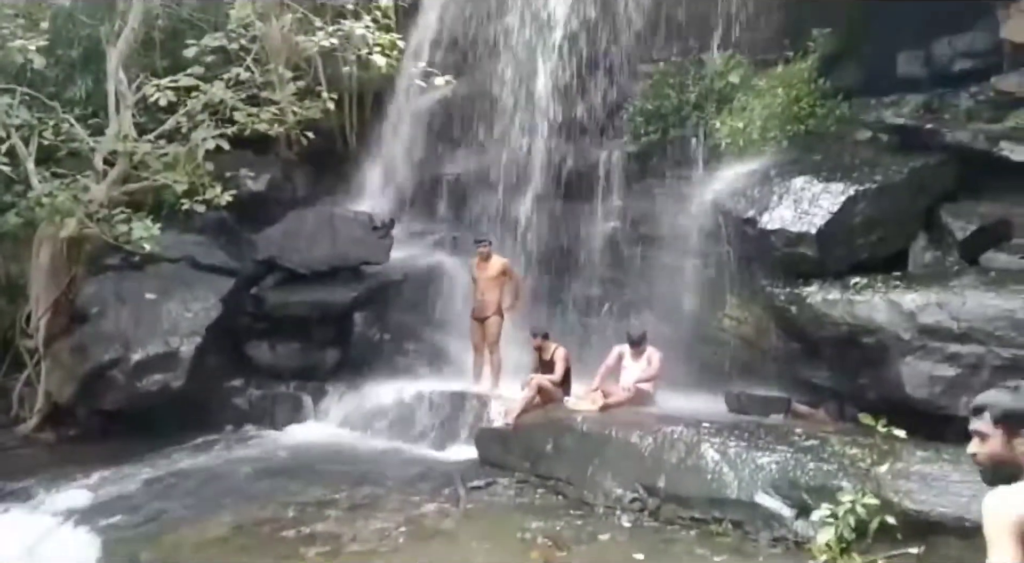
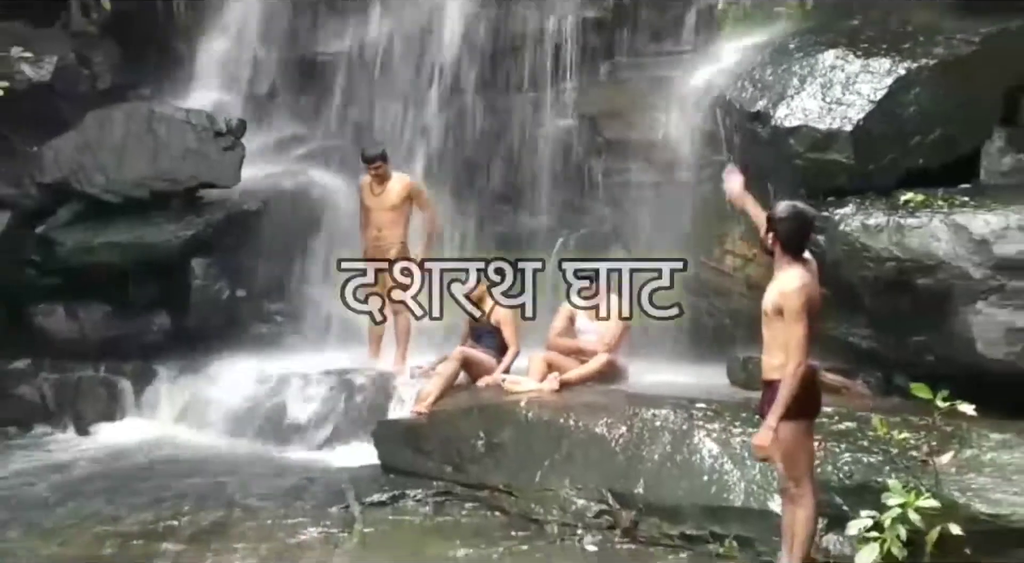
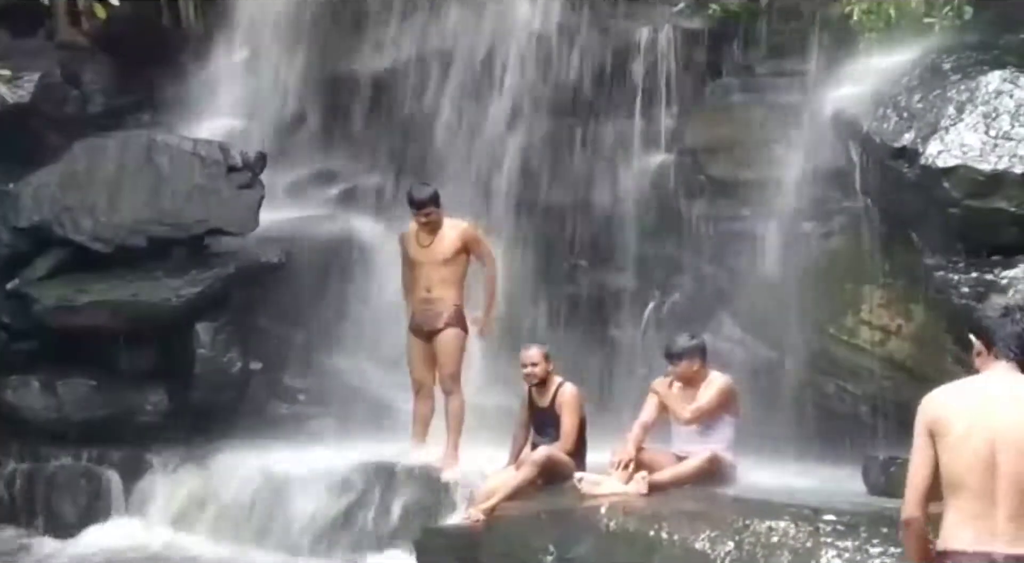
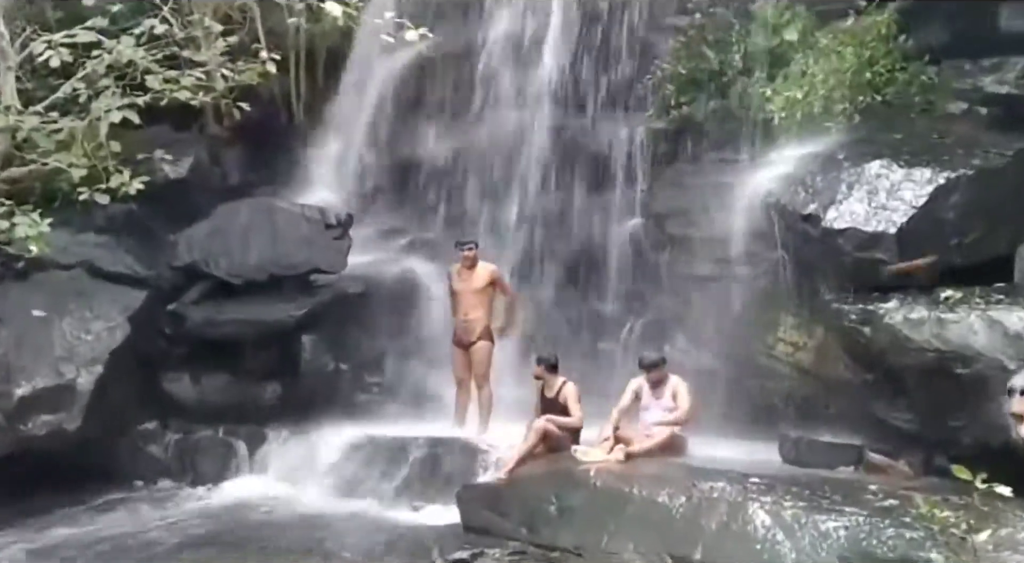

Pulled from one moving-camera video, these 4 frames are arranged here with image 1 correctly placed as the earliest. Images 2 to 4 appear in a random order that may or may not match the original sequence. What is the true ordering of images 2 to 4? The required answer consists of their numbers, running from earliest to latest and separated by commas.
4, 3, 2
